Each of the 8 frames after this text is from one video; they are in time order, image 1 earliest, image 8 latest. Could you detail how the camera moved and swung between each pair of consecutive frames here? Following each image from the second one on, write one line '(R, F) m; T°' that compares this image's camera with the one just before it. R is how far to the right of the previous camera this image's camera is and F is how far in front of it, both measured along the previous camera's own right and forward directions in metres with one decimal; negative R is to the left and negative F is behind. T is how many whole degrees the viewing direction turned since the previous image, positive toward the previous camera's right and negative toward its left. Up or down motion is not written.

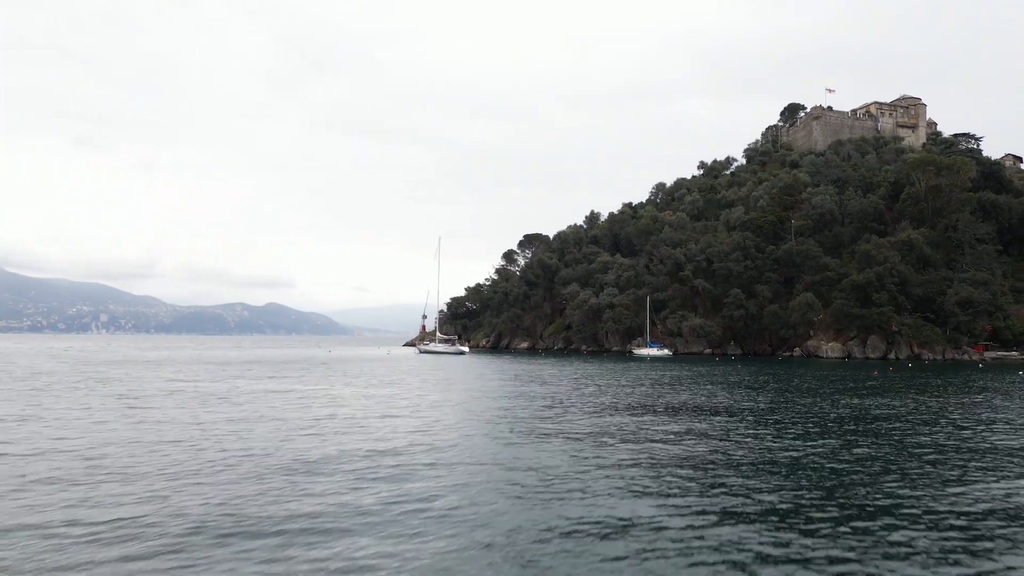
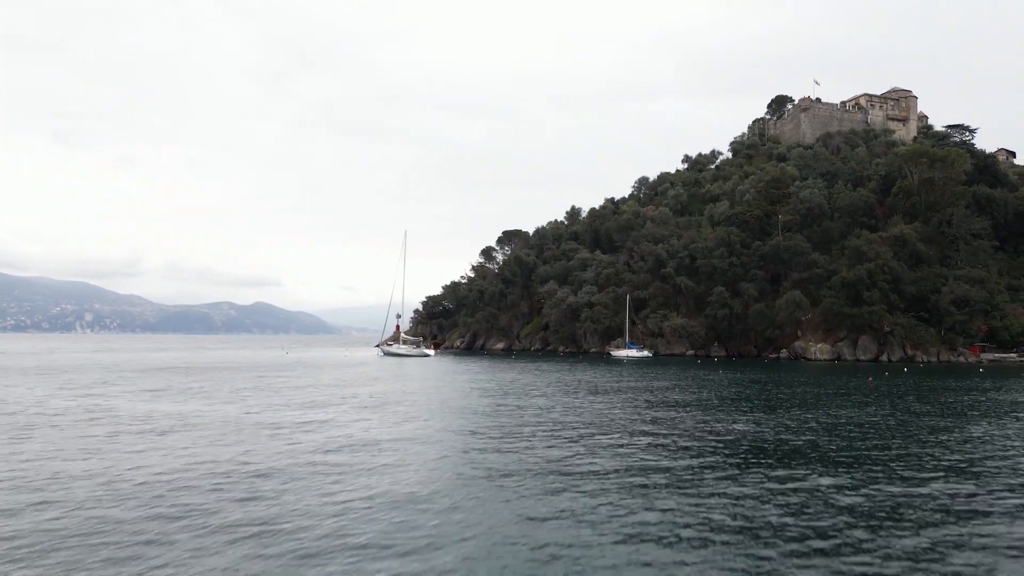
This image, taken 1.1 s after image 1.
(+2.2, +5.1) m; +1°
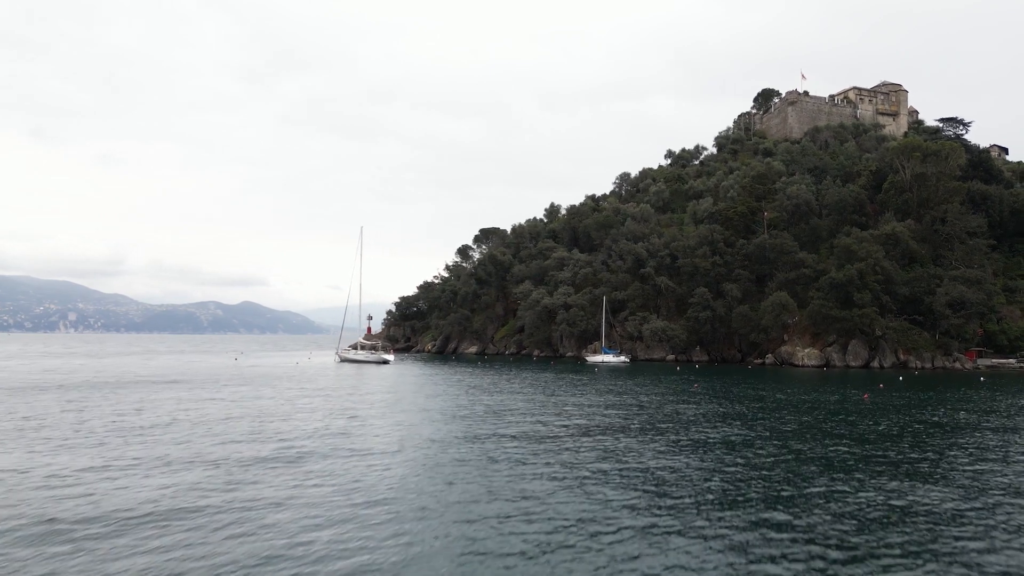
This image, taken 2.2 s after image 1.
(+2.3, +5.2) m; +1°
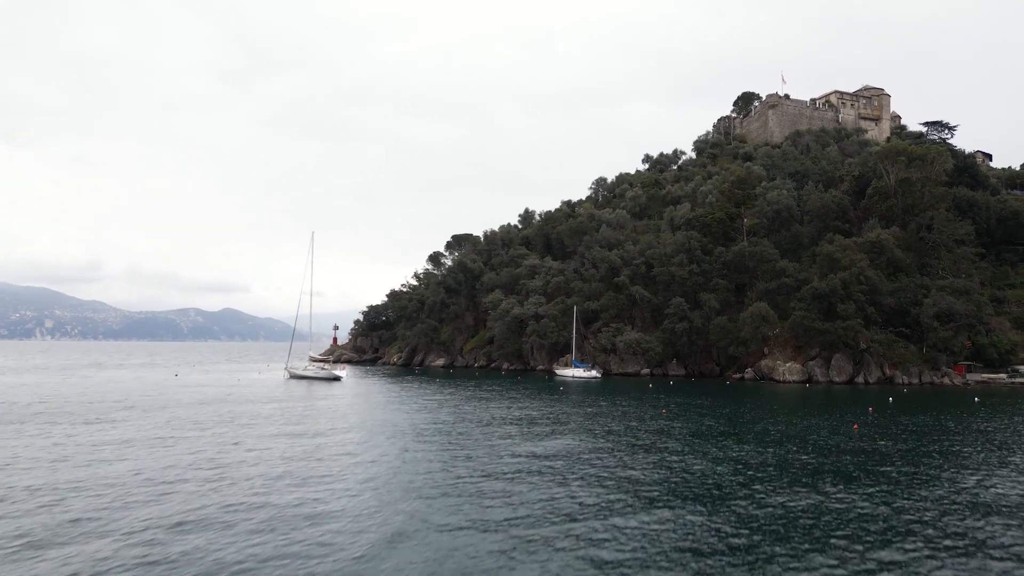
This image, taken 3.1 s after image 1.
(+2.1, +4.6) m; +1°
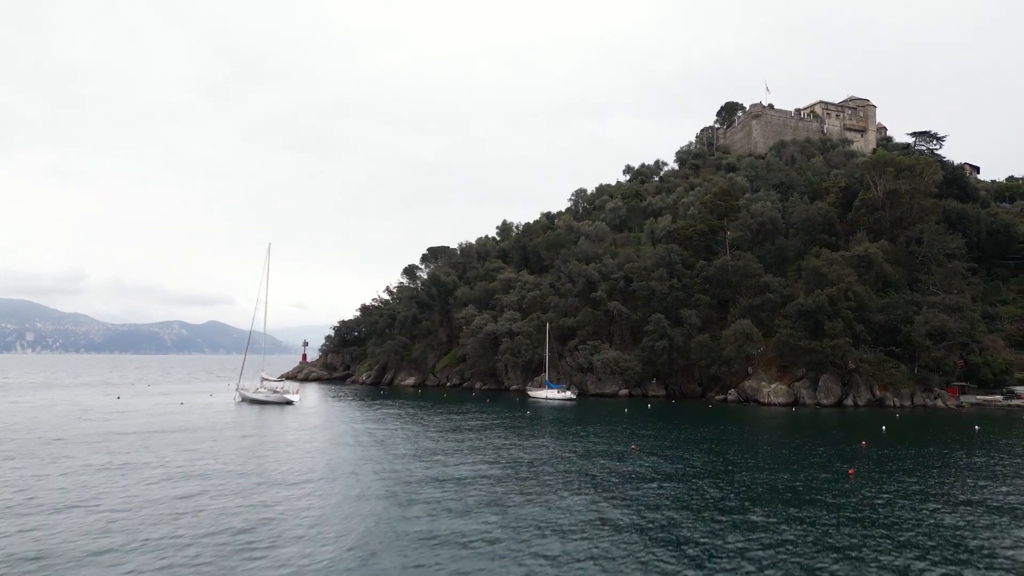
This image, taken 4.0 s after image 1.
(+1.8, +4.1) m; +1°
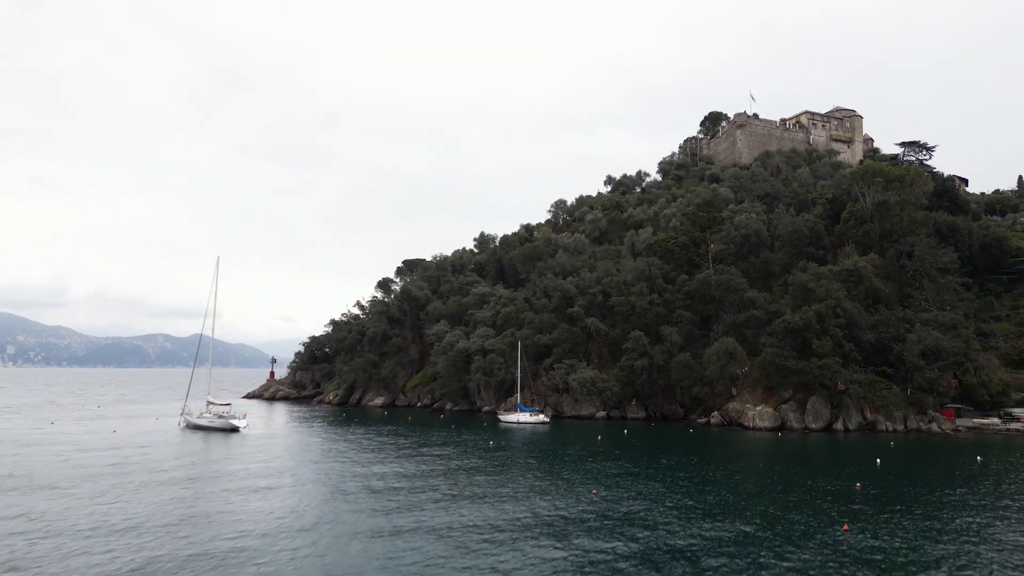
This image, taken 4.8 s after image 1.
(+1.8, +4.0) m; +1°
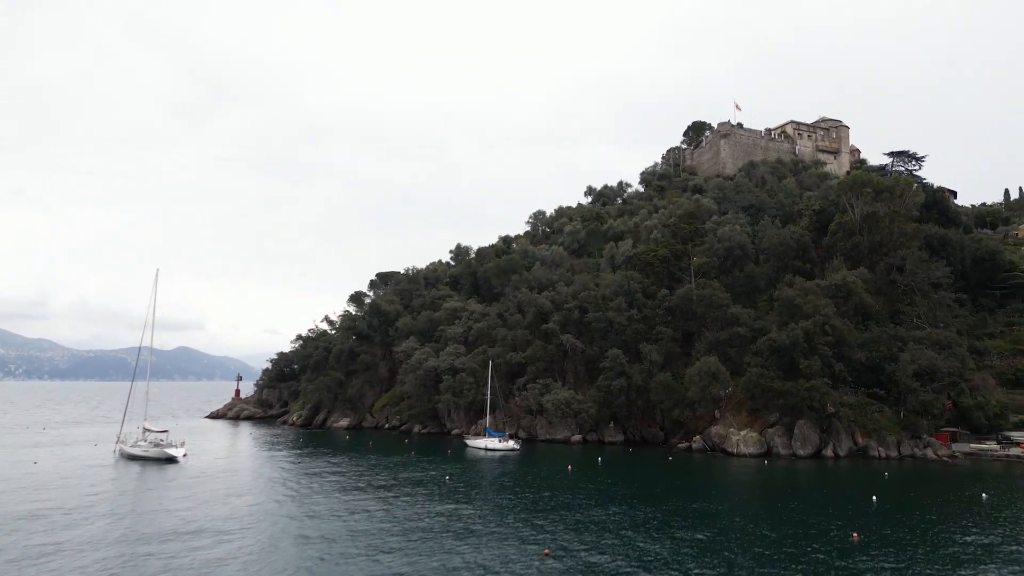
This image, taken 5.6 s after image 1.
(+1.8, +4.0) m; +1°
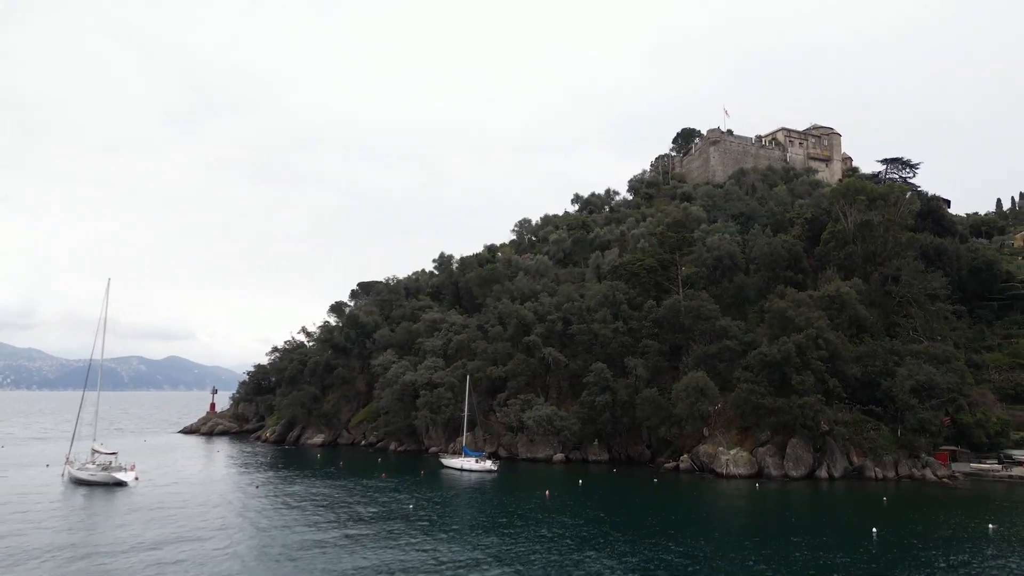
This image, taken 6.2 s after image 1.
(+1.3, +2.9) m; +1°
